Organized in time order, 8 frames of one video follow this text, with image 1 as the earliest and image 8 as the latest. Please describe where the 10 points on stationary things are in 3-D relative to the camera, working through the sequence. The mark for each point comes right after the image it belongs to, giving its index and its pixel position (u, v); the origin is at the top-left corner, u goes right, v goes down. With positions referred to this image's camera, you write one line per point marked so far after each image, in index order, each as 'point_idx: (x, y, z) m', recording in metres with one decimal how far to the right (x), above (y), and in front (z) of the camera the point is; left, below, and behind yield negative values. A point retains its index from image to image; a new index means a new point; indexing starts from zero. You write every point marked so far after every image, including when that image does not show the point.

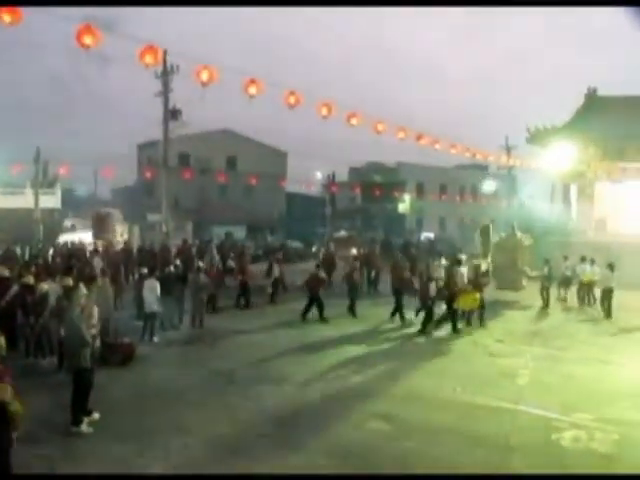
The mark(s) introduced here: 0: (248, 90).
0: (-1.0, +2.0, +12.7) m
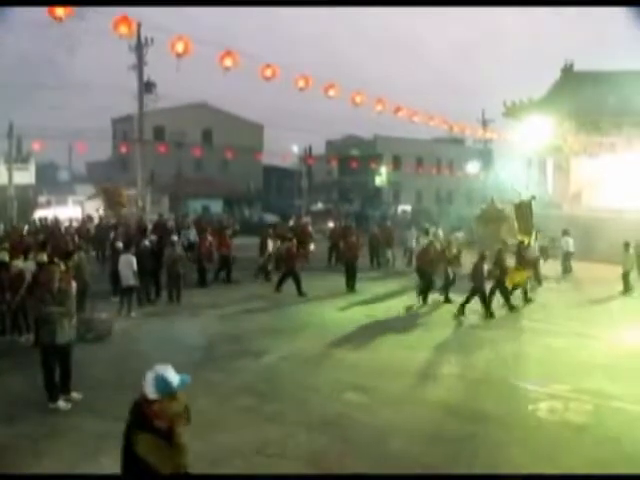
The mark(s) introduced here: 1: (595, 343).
0: (-1.3, +2.4, +12.6) m
1: (+3.8, -1.4, +13.1) m
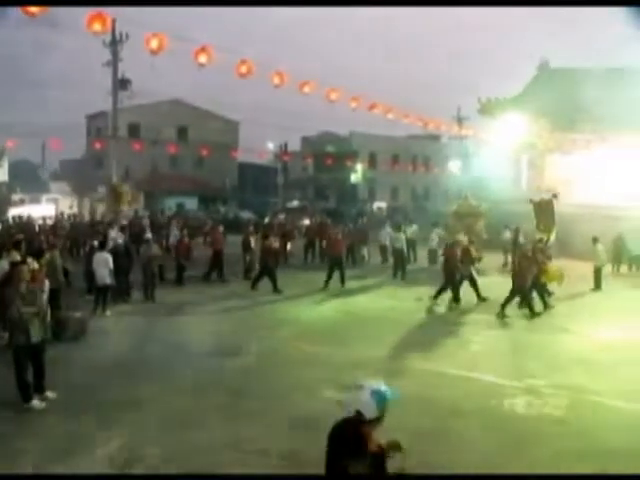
0: (-1.6, +2.4, +12.6) m
1: (+3.5, -1.4, +13.2) m
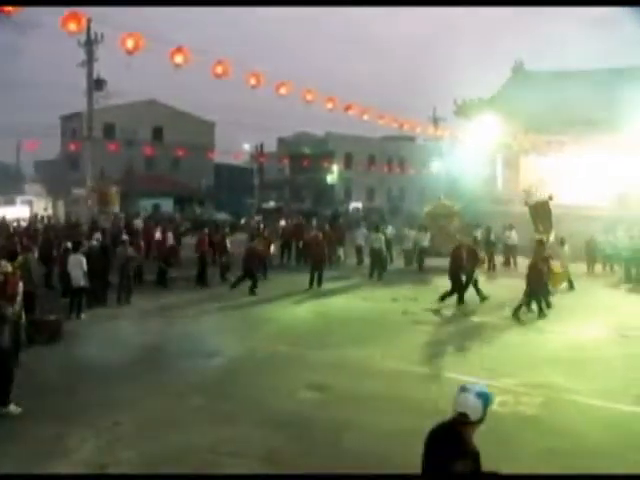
0: (-1.9, +2.4, +12.6) m
1: (+3.1, -1.4, +13.3) m
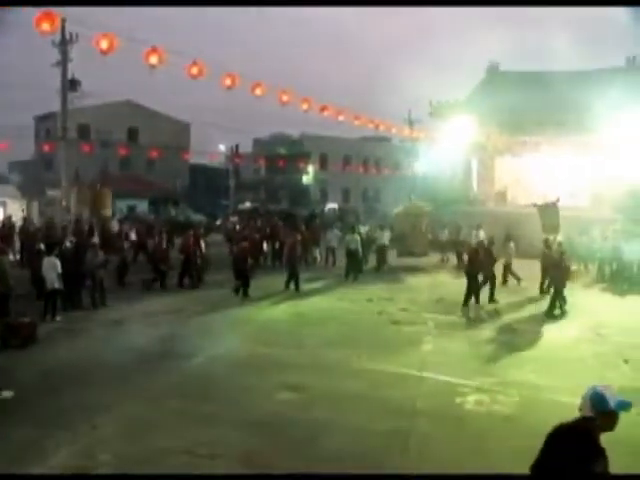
0: (-2.3, +2.4, +12.5) m
1: (+2.8, -1.4, +13.4) m
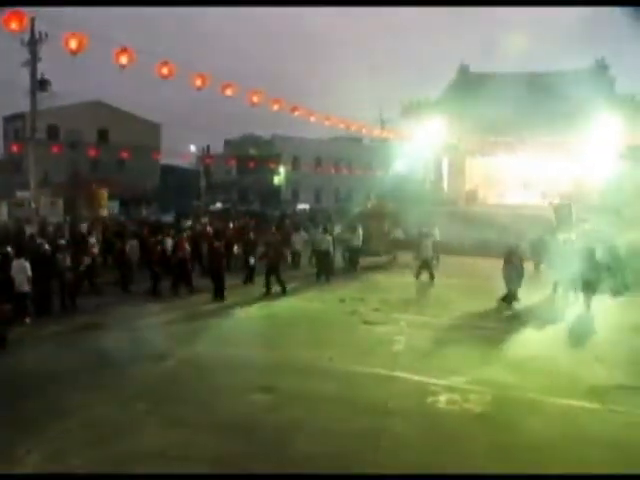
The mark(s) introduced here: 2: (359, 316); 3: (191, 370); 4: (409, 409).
0: (-2.7, +2.4, +12.4) m
1: (+2.4, -1.4, +13.5) m
2: (+0.6, -1.2, +14.5) m
3: (-1.5, -1.6, +11.5) m
4: (+1.0, -1.8, +10.2) m
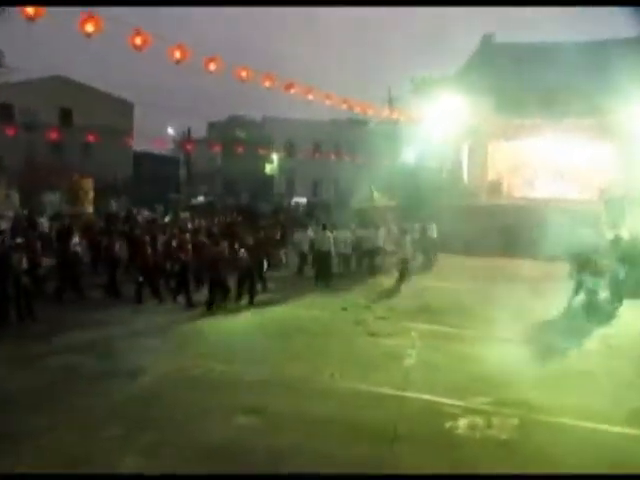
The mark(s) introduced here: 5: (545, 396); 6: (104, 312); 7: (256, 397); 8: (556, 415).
0: (-2.7, +2.4, +10.7) m
1: (+2.4, -1.4, +11.7) m
2: (+0.6, -1.2, +12.7) m
3: (-1.6, -1.5, +9.7) m
4: (+1.0, -1.8, +8.4) m
5: (+2.4, -1.6, +10.0) m
6: (-3.1, -1.0, +13.5) m
7: (-0.7, -1.6, +9.5) m
8: (+2.4, -1.7, +9.4) m
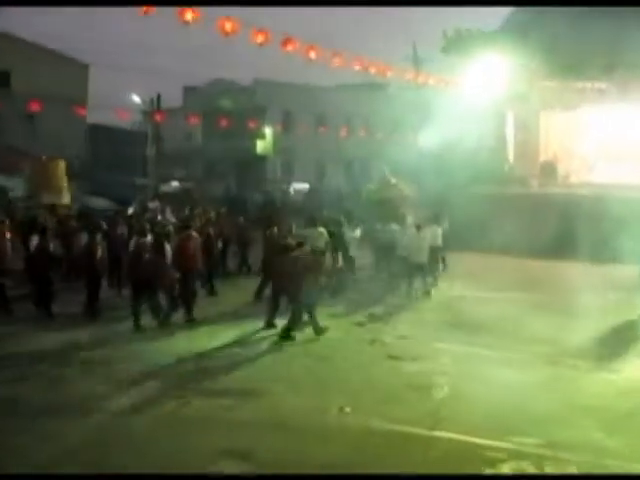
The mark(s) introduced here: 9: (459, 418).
0: (-2.6, +2.4, +8.4) m
1: (+2.5, -1.3, +9.2) m
2: (+0.7, -1.1, +10.3) m
3: (-1.5, -1.5, +7.4) m
4: (+1.0, -1.8, +6.0) m
5: (+2.4, -1.6, +7.6) m
6: (-3.0, -1.0, +11.2) m
7: (-0.6, -1.6, +7.2) m
8: (+2.4, -1.6, +6.9) m
9: (+1.2, -1.5, +8.1) m
